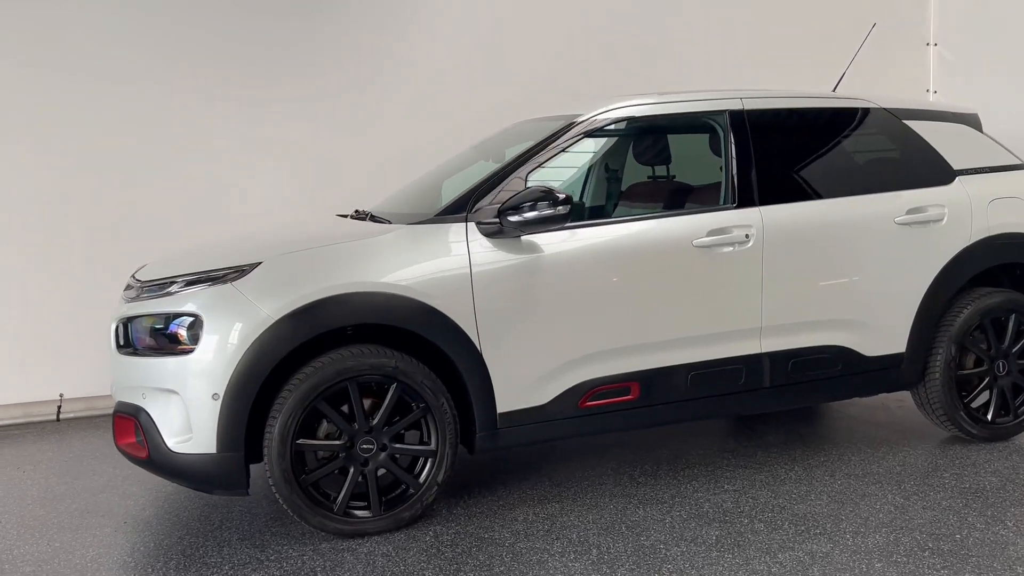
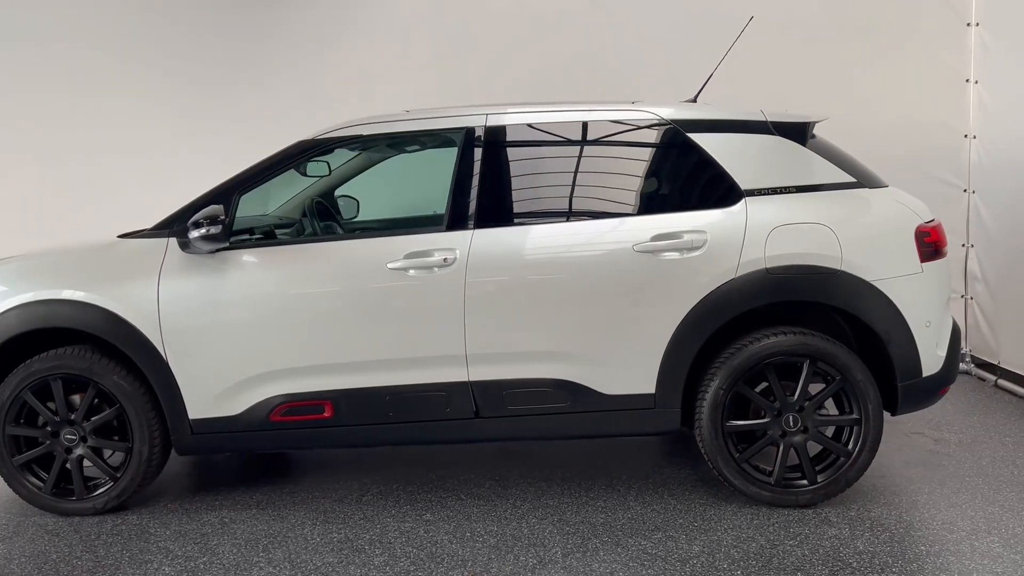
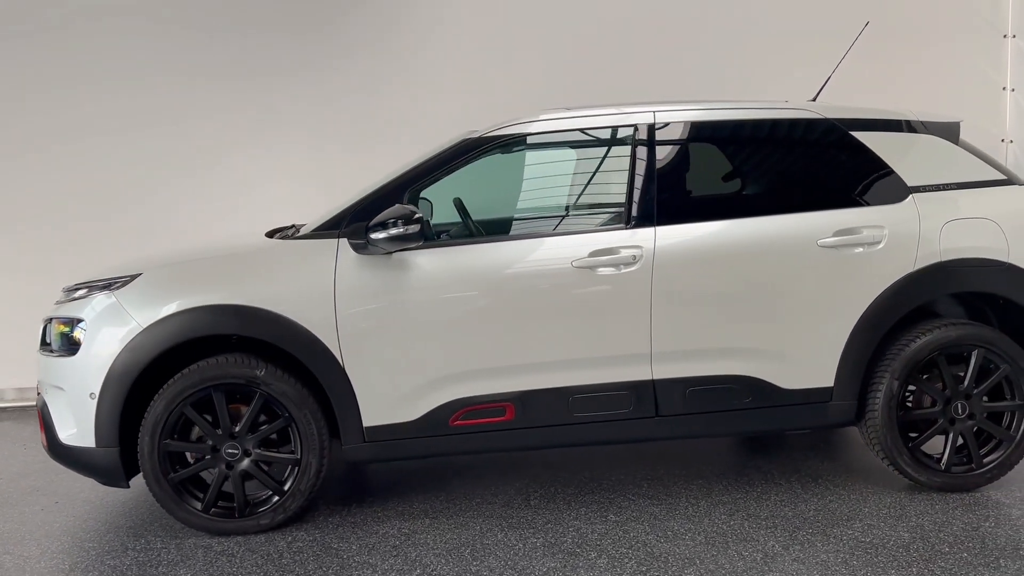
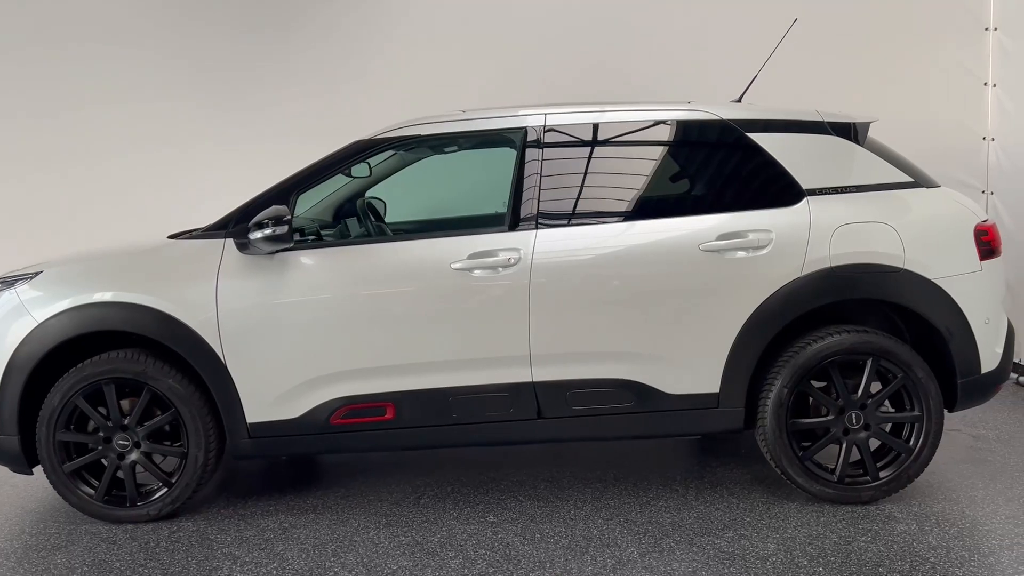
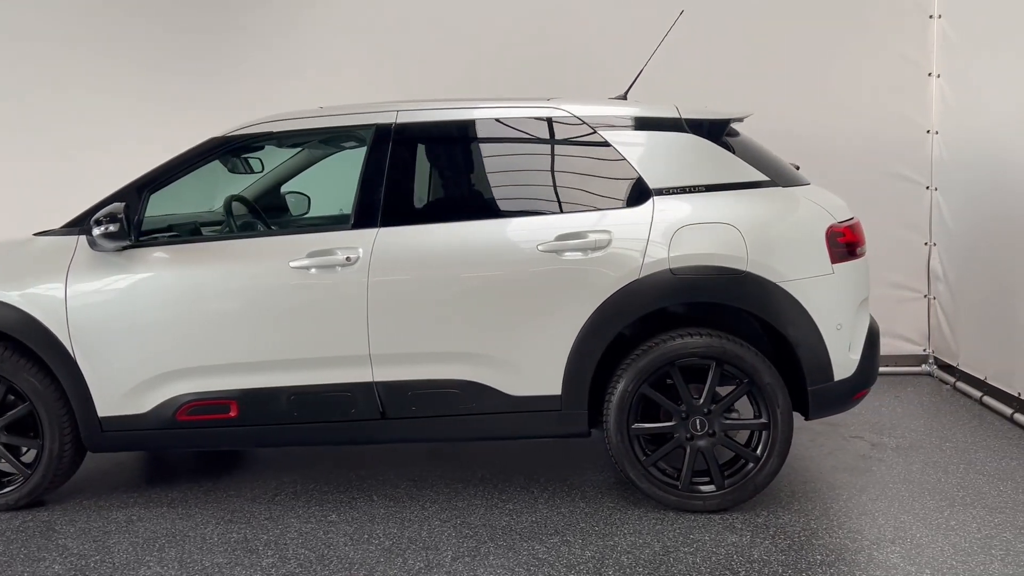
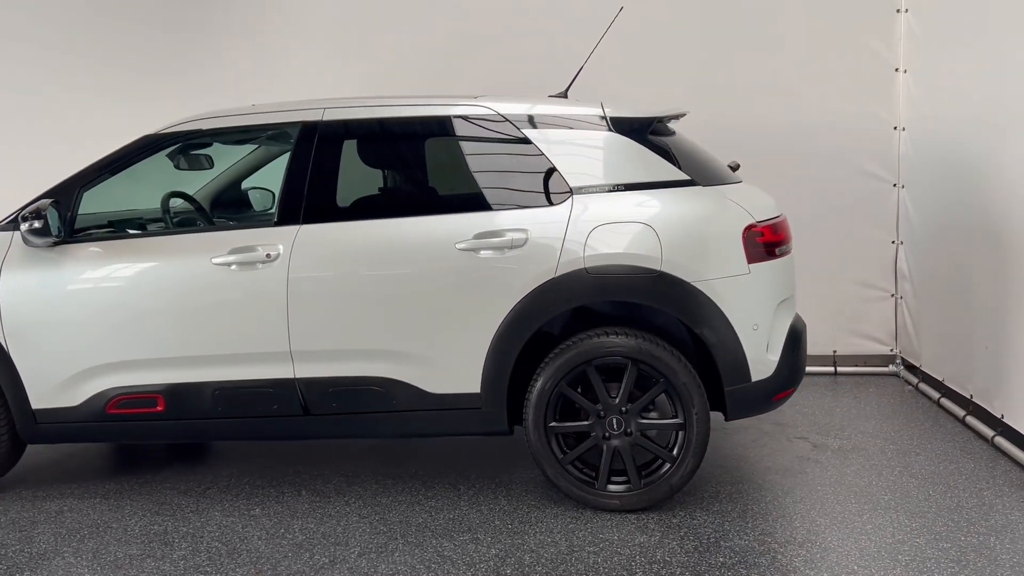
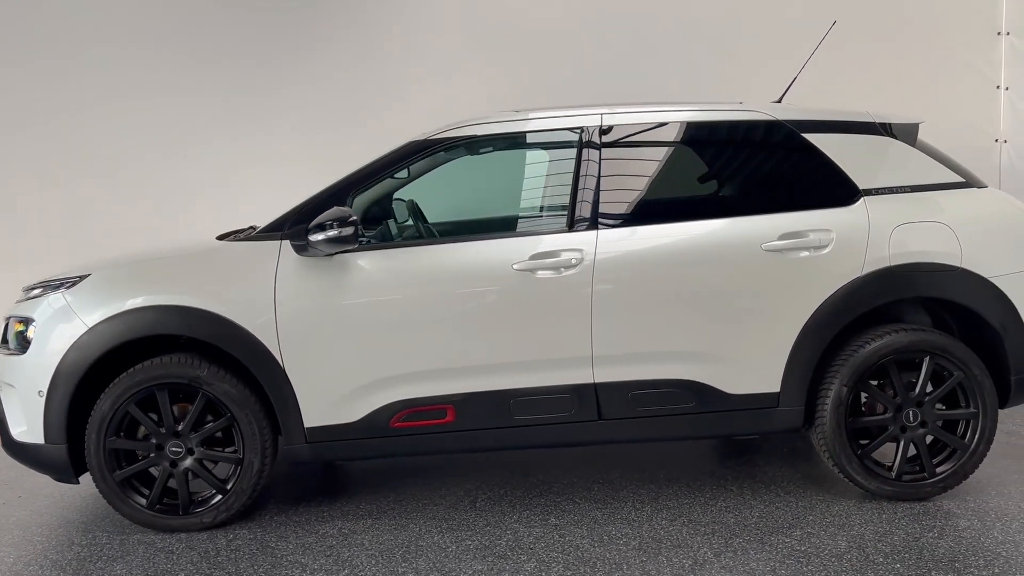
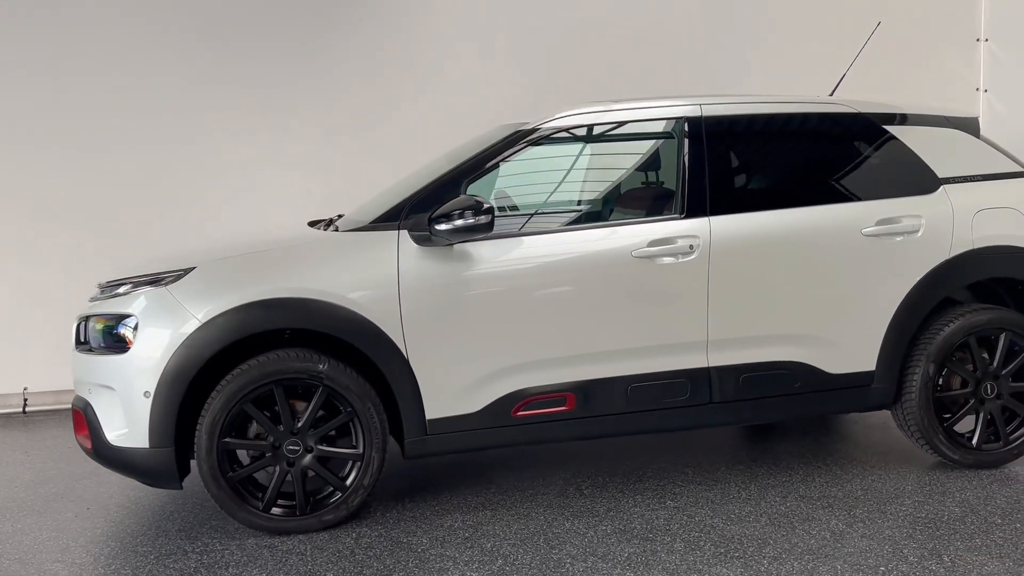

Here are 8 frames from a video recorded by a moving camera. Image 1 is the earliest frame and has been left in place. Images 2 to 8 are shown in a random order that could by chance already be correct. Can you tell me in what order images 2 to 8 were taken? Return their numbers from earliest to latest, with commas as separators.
8, 3, 7, 4, 2, 5, 6
